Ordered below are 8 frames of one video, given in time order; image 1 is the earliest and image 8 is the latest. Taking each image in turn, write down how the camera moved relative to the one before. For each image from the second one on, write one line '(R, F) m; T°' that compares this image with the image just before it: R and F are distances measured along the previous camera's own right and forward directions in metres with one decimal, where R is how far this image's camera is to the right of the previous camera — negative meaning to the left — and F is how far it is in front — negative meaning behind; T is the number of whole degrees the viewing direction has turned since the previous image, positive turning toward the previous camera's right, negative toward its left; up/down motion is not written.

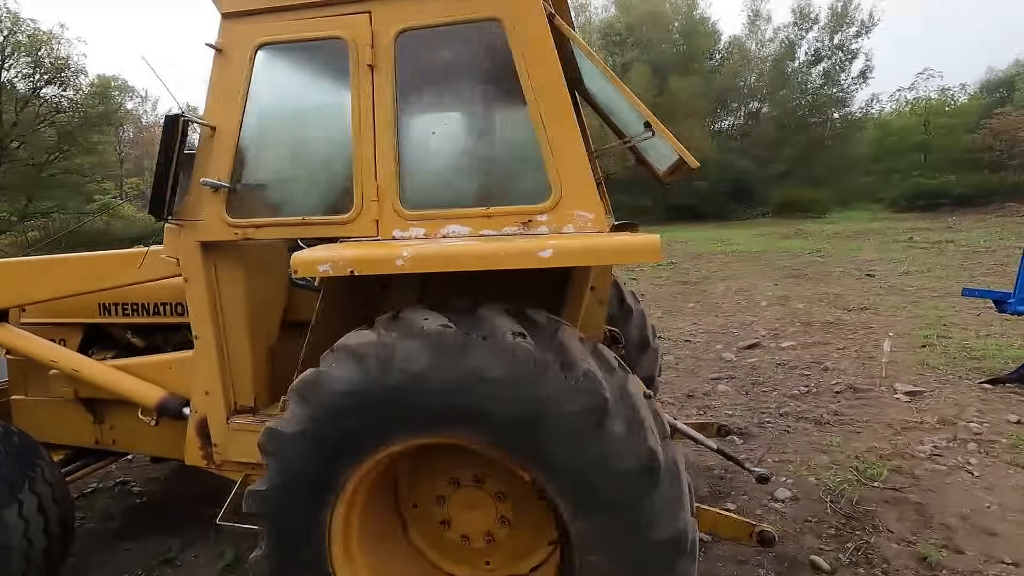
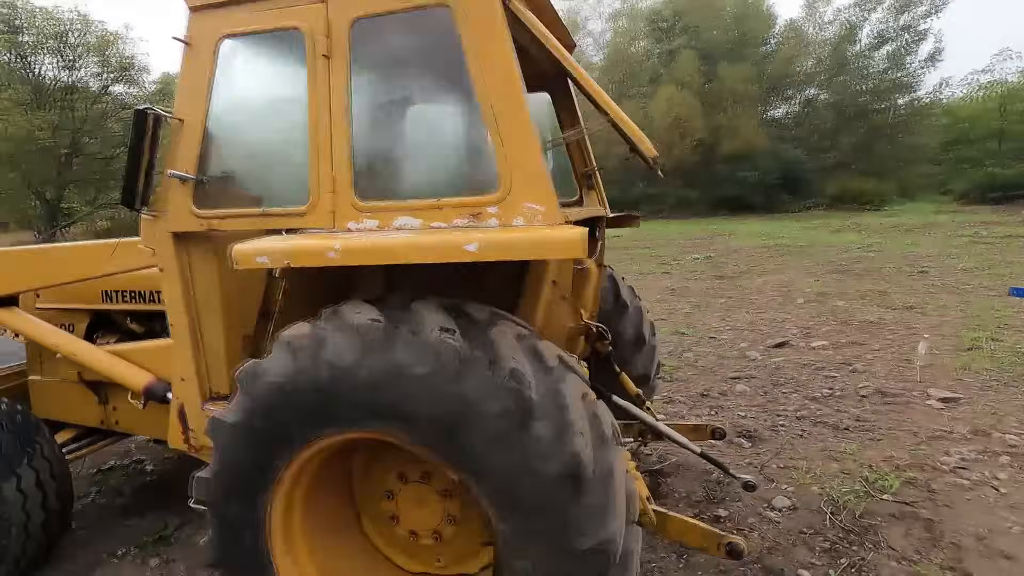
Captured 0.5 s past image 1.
(+0.3, +0.1) m; -5°
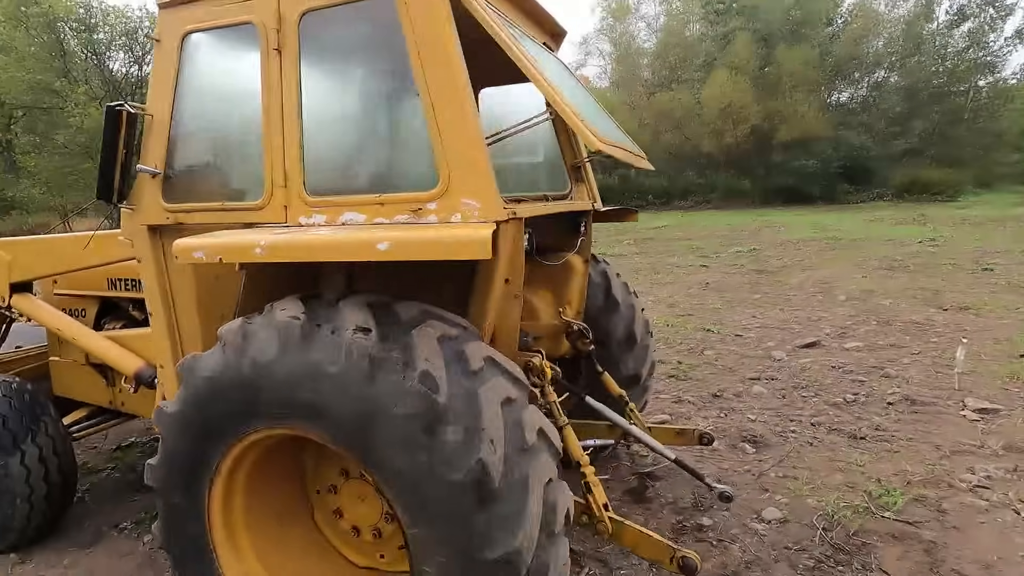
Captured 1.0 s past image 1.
(+0.3, +0.1) m; -5°
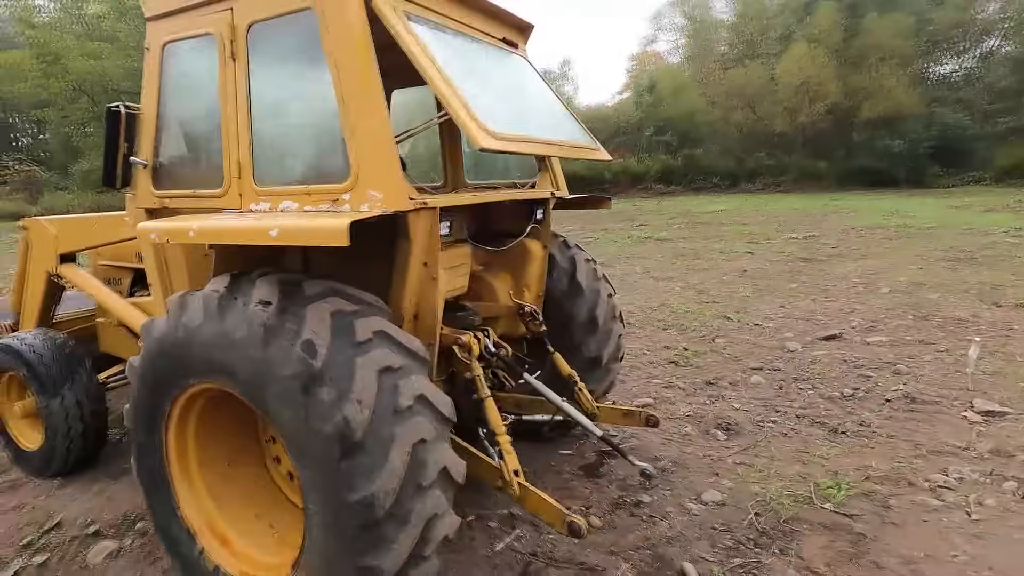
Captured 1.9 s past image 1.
(+0.6, -0.2) m; -7°
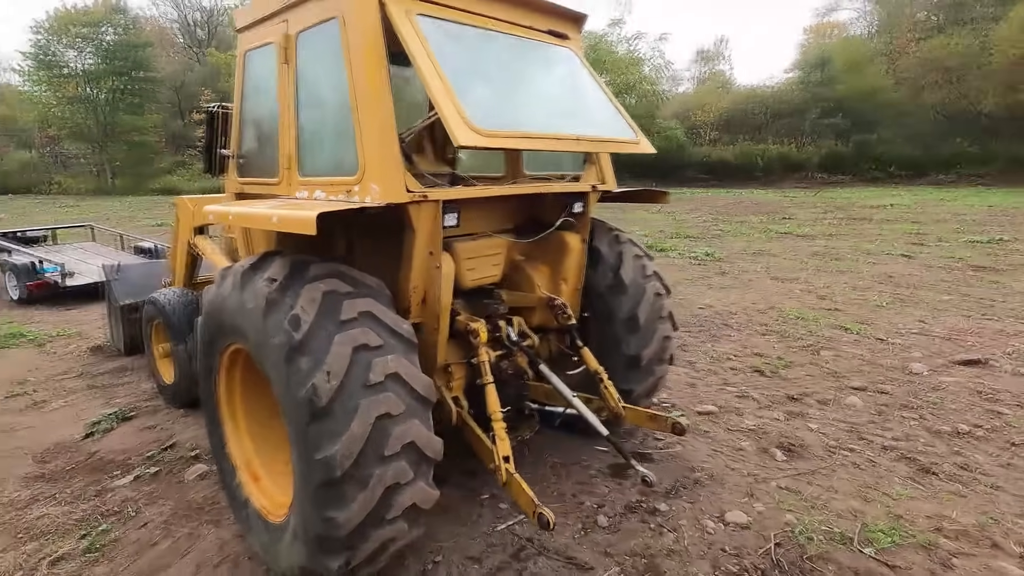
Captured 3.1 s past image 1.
(+0.6, 0.0) m; -15°
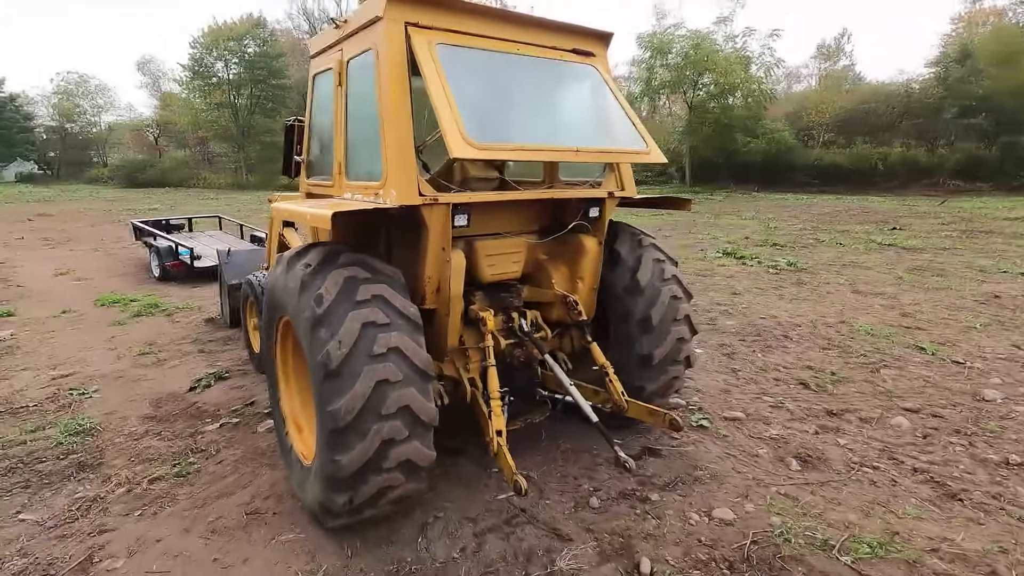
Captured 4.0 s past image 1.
(+0.5, -0.3) m; -10°
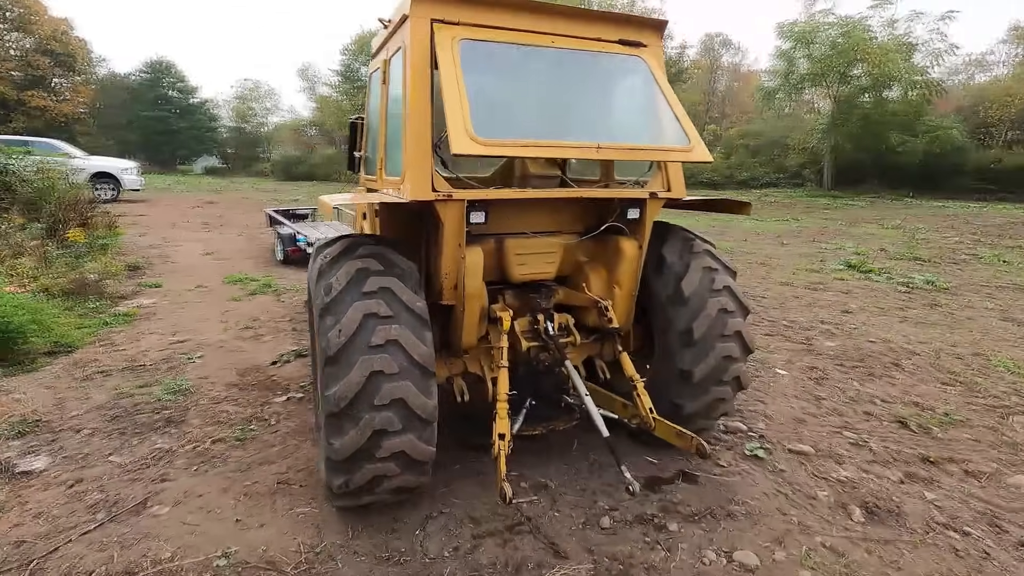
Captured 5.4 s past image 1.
(+0.5, +0.1) m; -12°
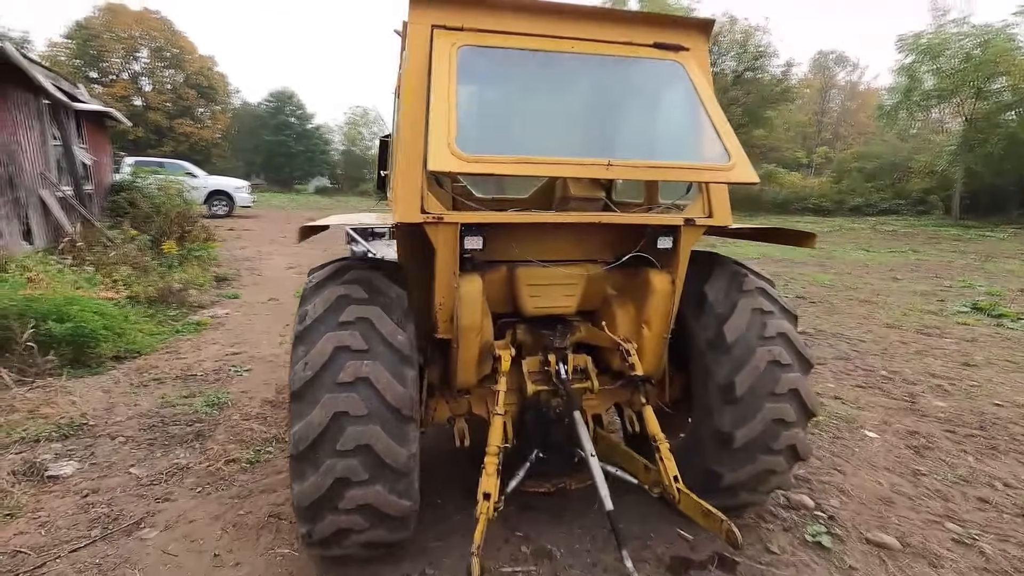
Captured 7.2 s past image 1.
(+0.4, +0.4) m; -10°
